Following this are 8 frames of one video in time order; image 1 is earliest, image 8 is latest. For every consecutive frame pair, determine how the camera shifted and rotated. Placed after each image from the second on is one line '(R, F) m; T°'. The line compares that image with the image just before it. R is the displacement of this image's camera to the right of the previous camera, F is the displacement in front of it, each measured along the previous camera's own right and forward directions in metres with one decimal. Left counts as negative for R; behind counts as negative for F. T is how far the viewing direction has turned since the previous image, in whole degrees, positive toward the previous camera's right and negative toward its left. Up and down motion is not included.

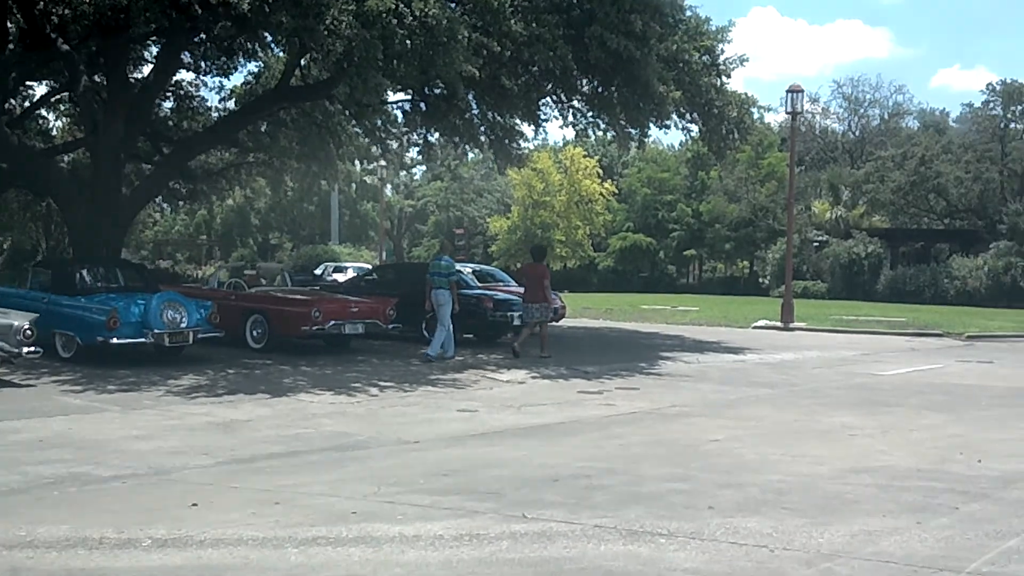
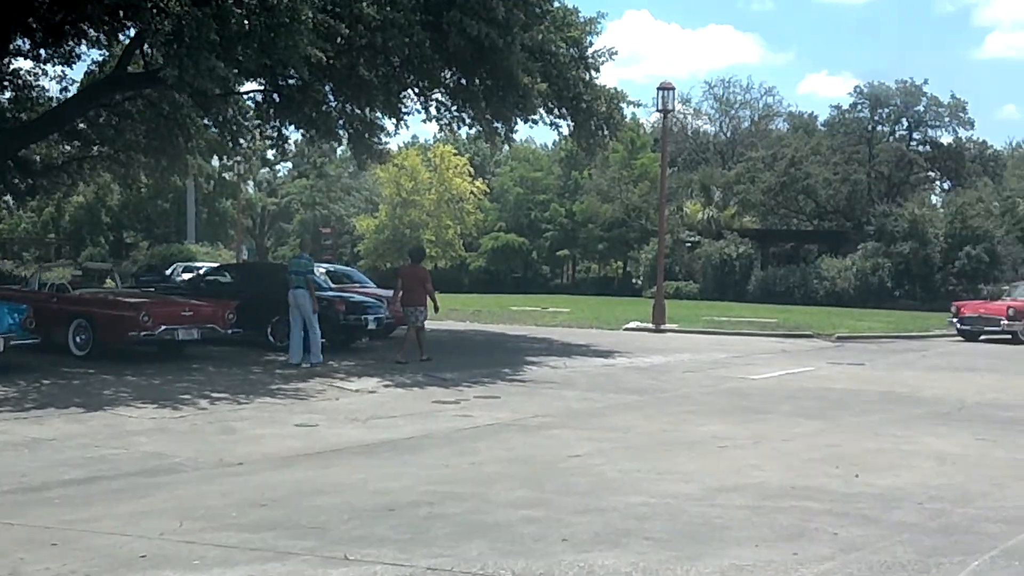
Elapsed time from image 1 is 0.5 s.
(+0.3, +1.2) m; +5°
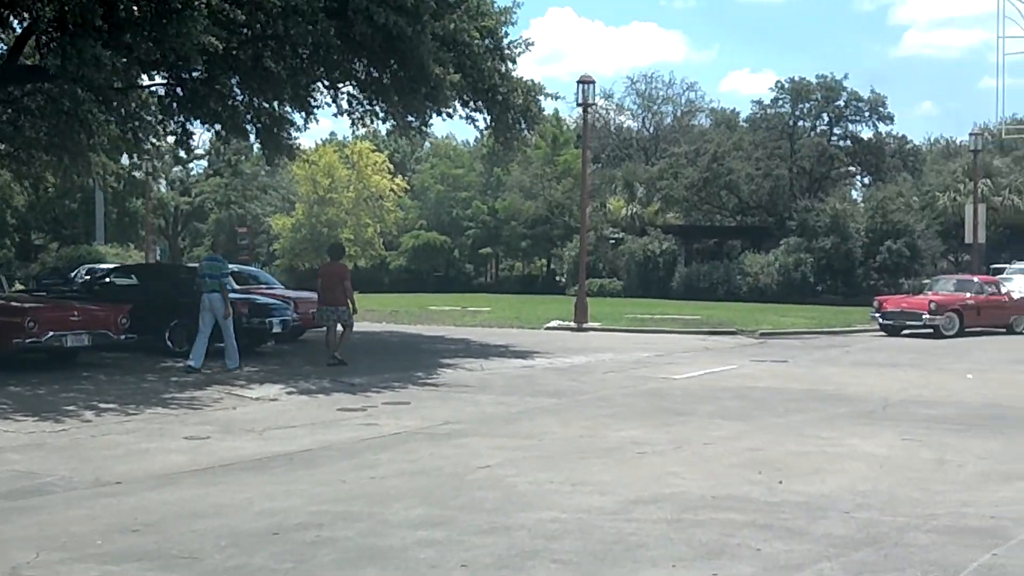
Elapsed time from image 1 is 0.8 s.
(+0.2, +0.7) m; +3°
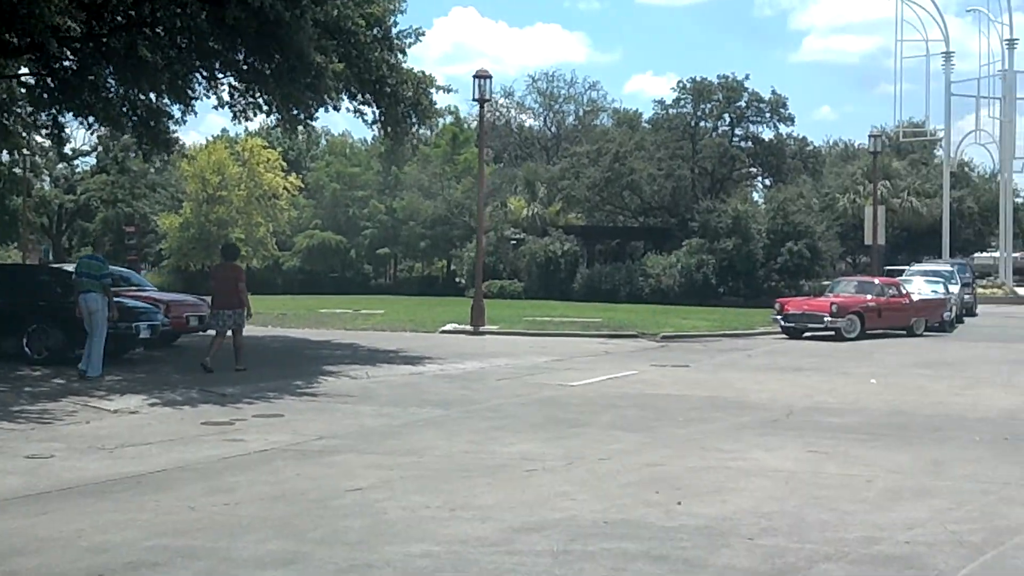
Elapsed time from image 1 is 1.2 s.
(+0.2, +1.0) m; +4°
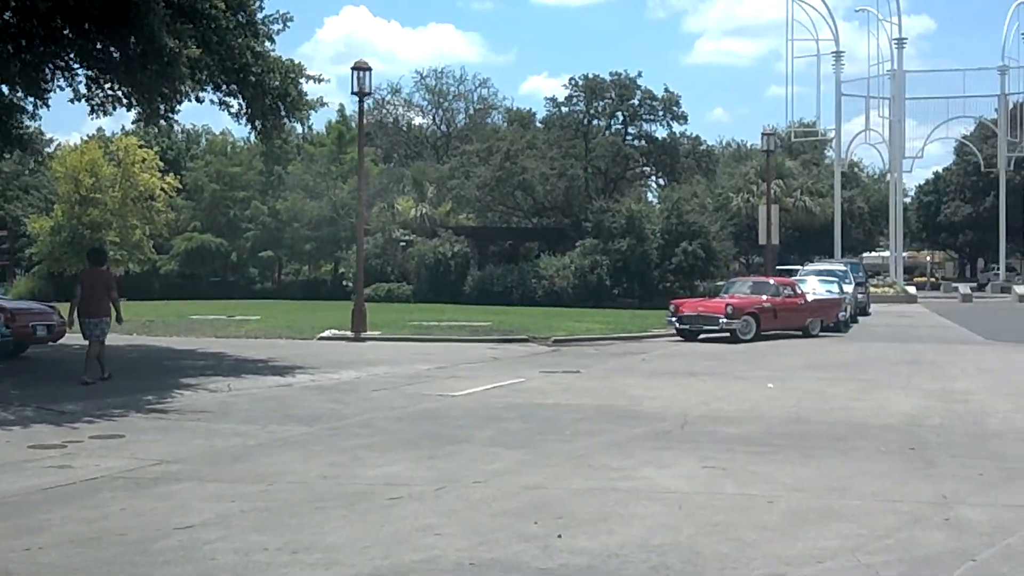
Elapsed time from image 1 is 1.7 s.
(+0.3, +1.2) m; +4°
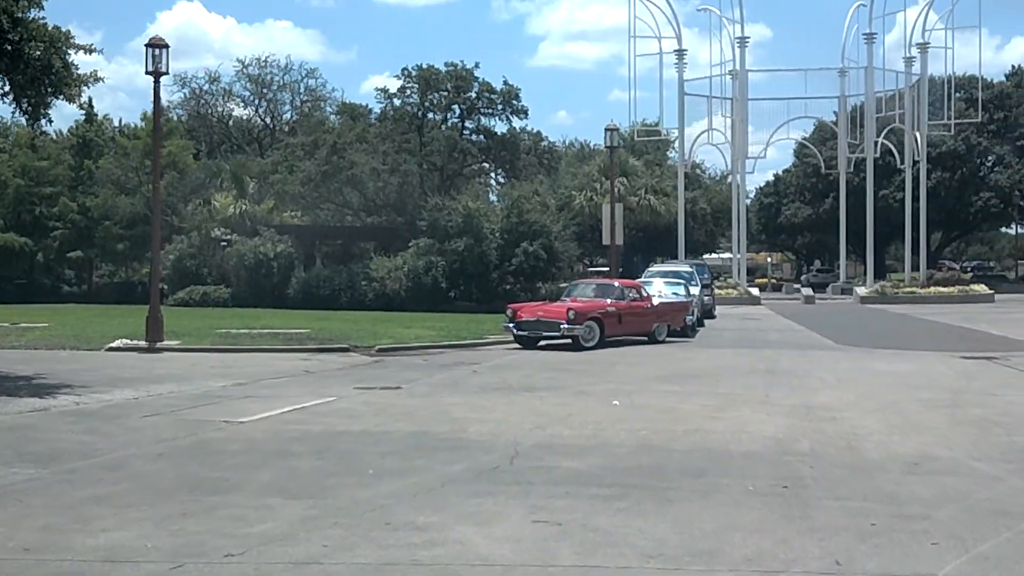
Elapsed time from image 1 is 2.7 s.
(+0.5, +2.5) m; +7°
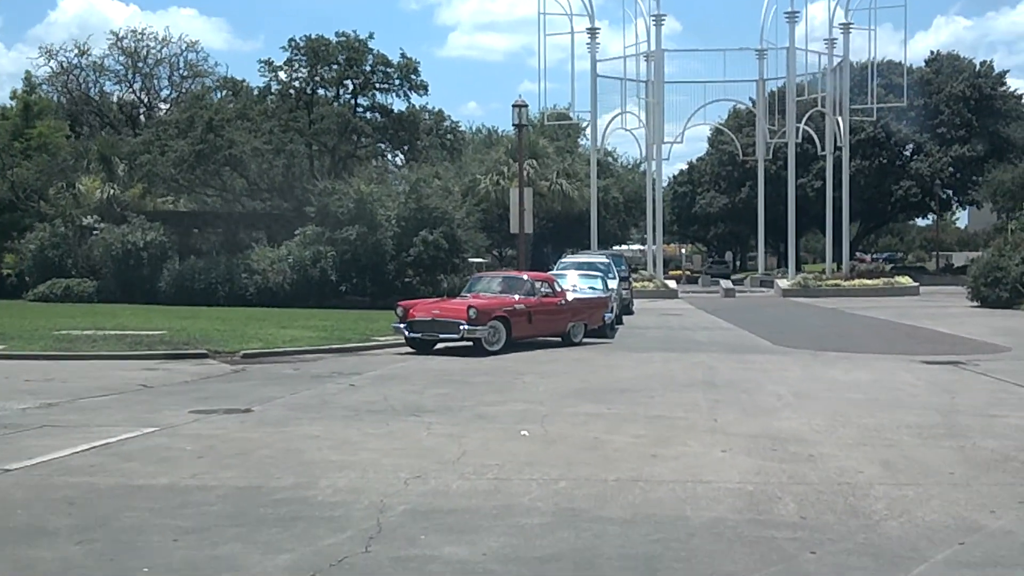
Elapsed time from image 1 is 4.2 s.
(+0.3, +3.6) m; +4°
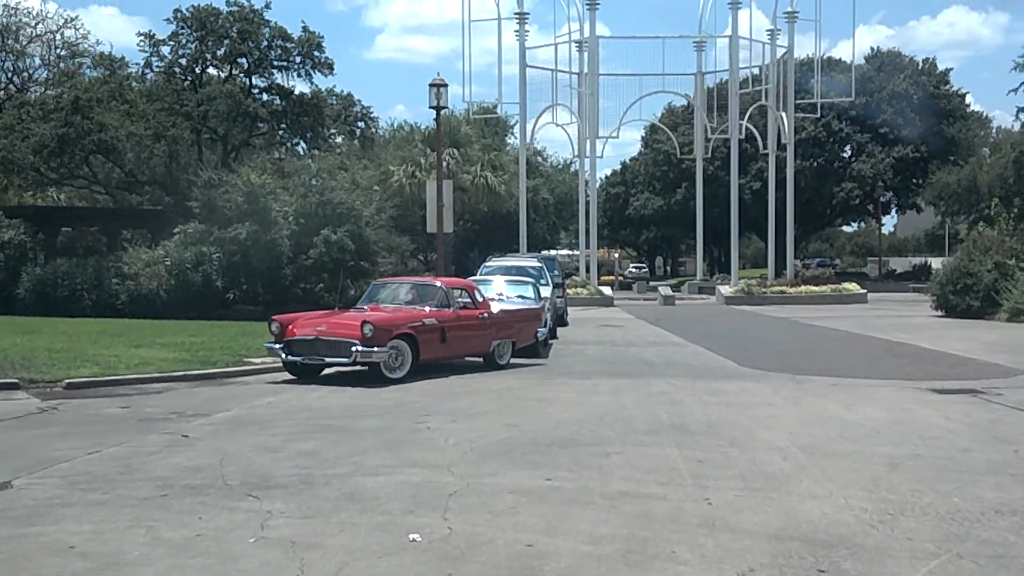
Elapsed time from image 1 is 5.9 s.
(+0.2, +4.3) m; +3°
